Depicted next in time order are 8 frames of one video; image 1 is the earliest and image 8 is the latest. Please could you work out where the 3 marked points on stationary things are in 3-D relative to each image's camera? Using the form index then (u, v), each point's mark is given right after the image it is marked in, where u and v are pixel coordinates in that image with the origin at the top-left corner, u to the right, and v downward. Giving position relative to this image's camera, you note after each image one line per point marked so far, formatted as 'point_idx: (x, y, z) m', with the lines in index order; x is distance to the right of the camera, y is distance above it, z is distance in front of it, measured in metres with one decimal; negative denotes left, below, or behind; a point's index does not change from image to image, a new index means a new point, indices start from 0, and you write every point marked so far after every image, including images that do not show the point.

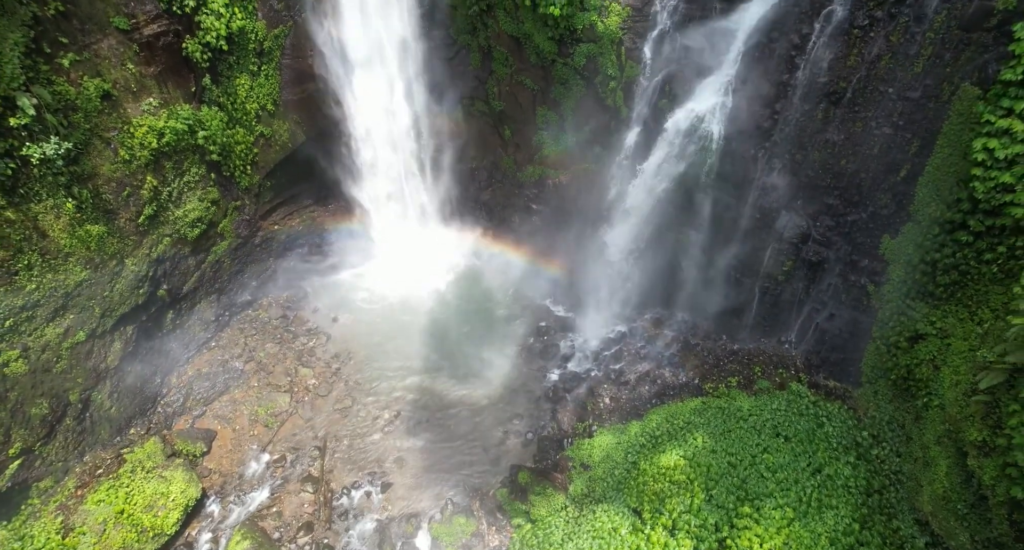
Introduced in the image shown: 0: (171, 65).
0: (-6.1, +3.8, +10.5) m
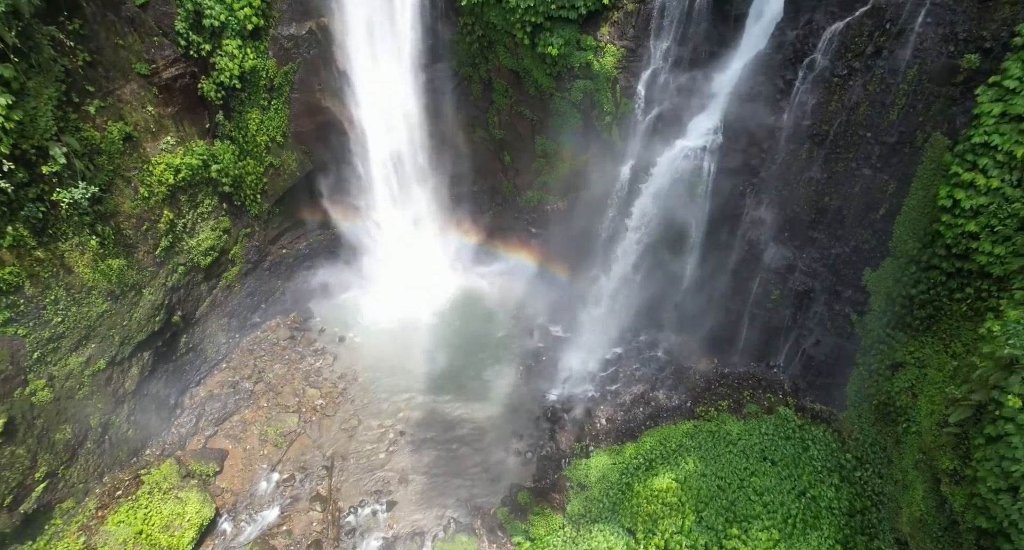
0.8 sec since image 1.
0: (-6.1, +3.2, +11.1) m
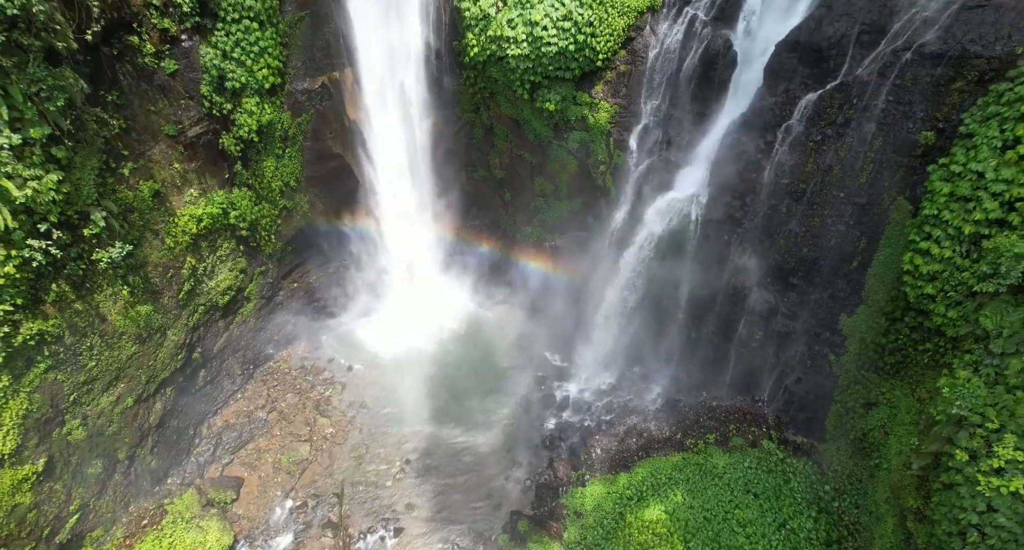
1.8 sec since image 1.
0: (-6.1, +2.4, +11.9) m
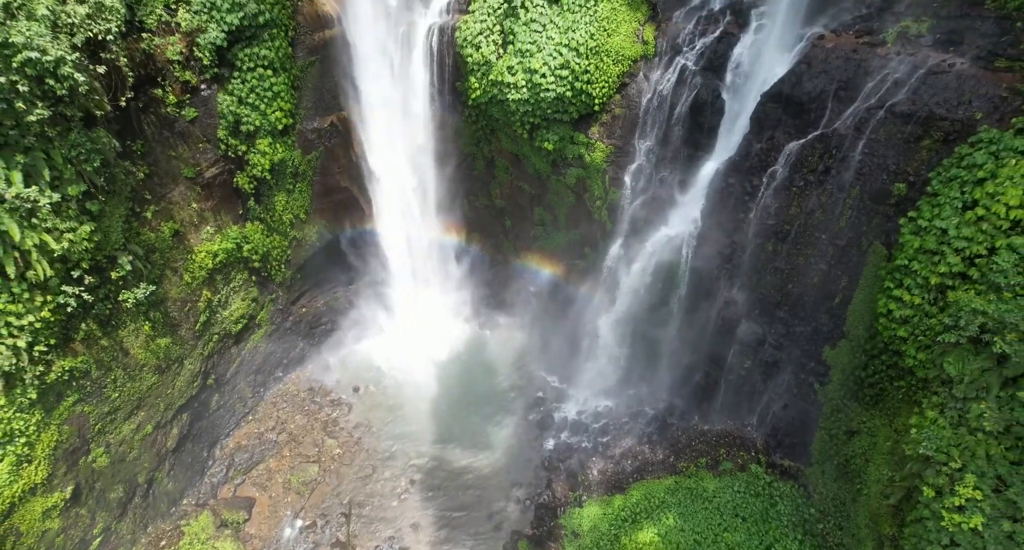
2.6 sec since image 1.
0: (-6.1, +1.7, +12.5) m
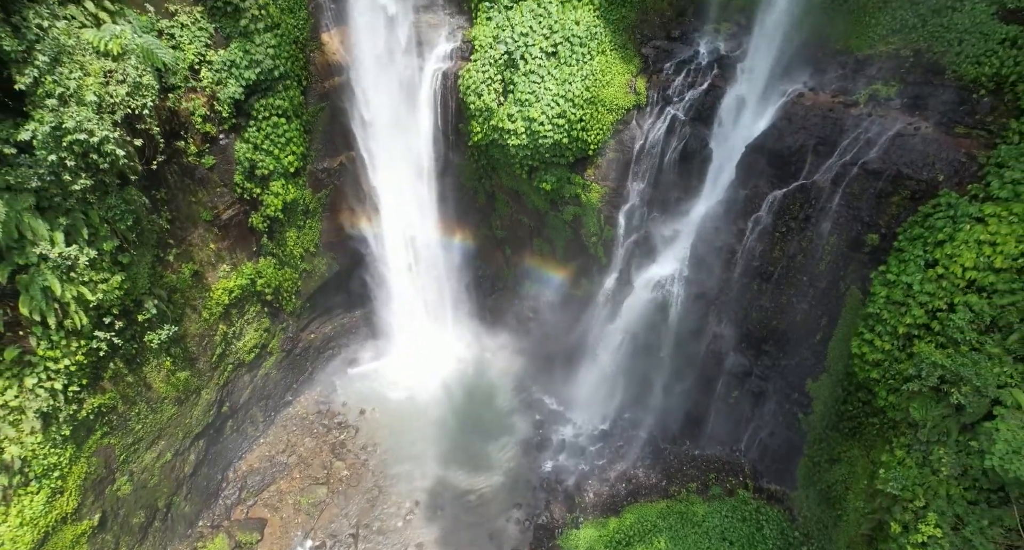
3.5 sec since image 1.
0: (-6.1, +0.9, +13.2) m
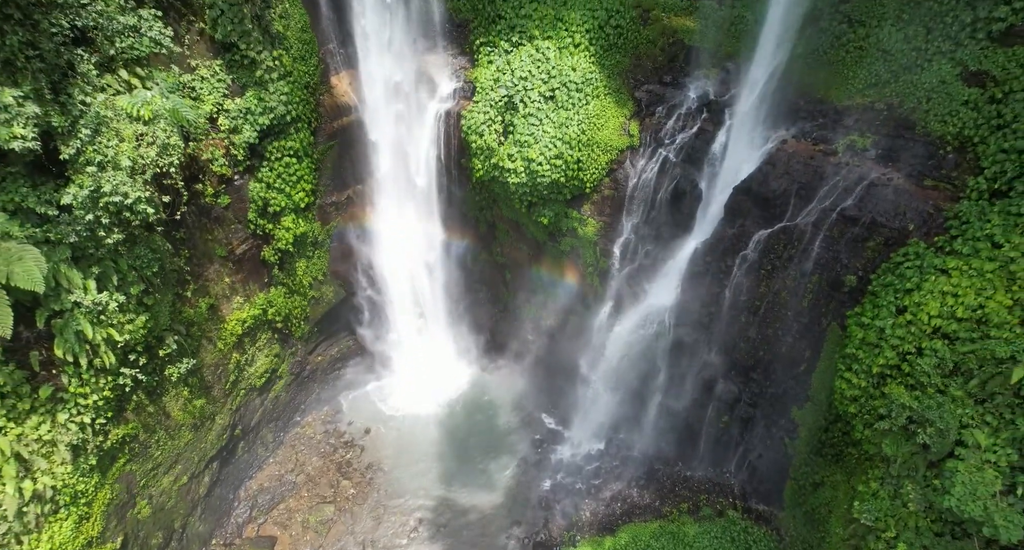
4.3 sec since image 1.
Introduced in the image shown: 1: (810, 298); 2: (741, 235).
0: (-6.1, +0.2, +13.9) m
1: (+5.8, -0.4, +11.6) m
2: (+4.8, +0.8, +12.4) m
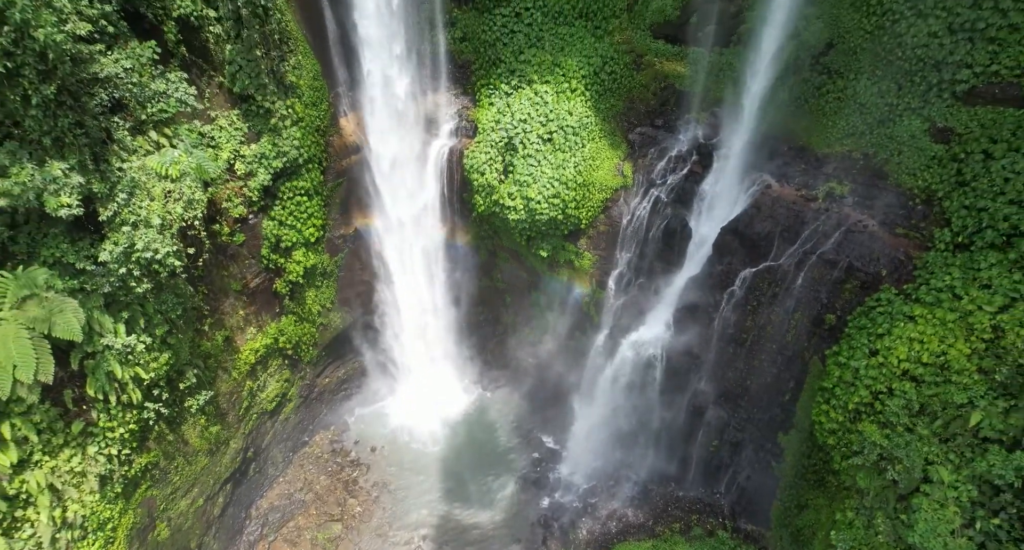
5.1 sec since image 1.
0: (-6.1, -0.6, +14.6) m
1: (+5.8, -1.2, +12.3) m
2: (+4.8, +0.1, +13.1) m
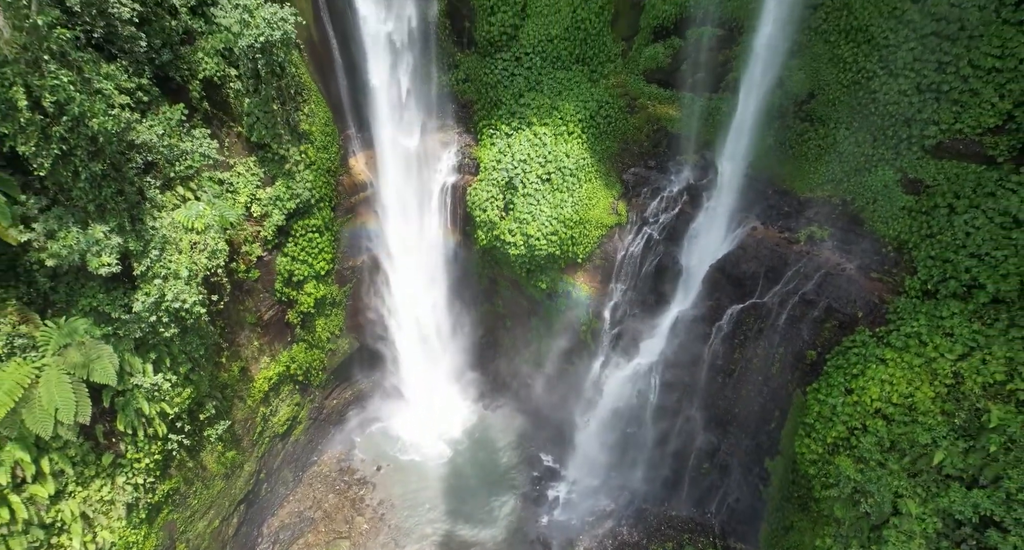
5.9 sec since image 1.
0: (-6.1, -1.5, +15.4) m
1: (+5.9, -2.0, +13.1) m
2: (+4.8, -0.8, +13.8) m
